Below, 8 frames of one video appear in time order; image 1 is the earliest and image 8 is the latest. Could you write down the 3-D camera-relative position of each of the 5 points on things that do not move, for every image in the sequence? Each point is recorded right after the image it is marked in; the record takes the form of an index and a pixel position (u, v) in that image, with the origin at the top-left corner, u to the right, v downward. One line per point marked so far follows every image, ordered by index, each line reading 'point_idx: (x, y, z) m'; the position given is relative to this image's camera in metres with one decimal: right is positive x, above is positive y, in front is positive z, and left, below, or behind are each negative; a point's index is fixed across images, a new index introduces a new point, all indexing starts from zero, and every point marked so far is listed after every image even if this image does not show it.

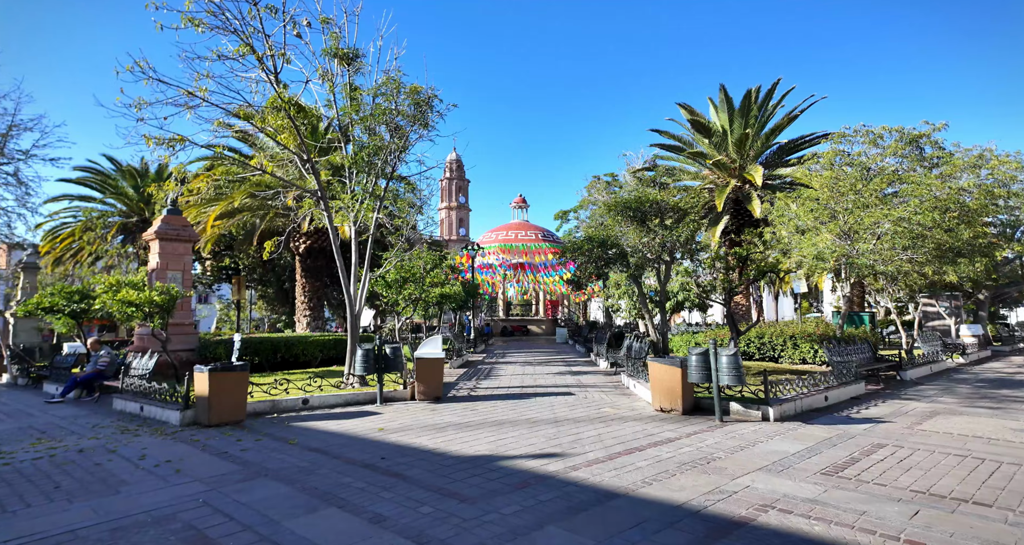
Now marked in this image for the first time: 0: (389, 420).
0: (-1.8, -2.1, +8.7) m
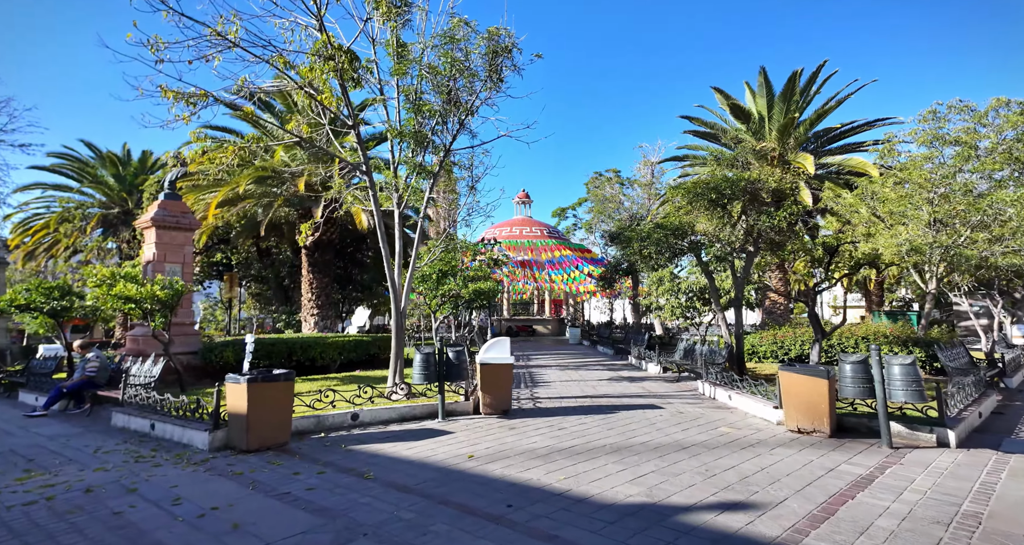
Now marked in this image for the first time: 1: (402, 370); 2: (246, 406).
0: (-0.5, -2.0, +7.0) m
1: (-1.9, -1.6, +10.1) m
2: (-3.0, -1.5, +6.9) m
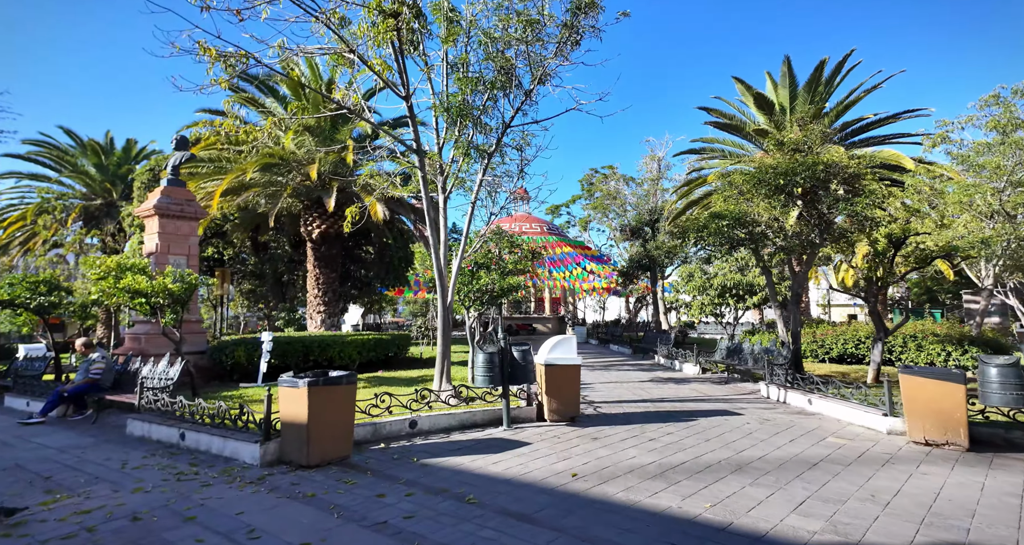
0: (+0.5, -1.8, +6.1) m
1: (-1.0, -1.5, +9.2) m
2: (-2.0, -1.4, +5.9) m
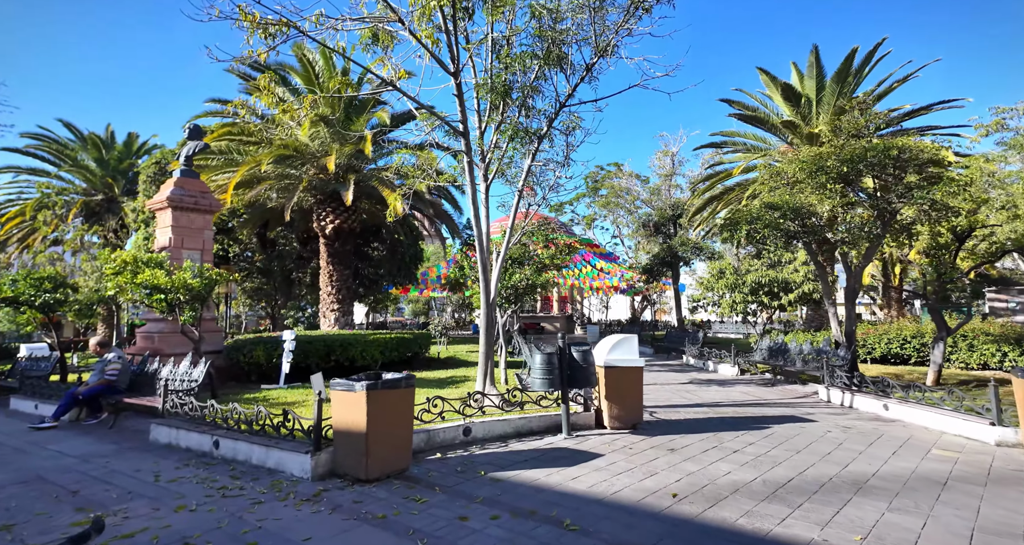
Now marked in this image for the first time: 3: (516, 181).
0: (+1.2, -1.8, +5.5) m
1: (-0.3, -1.4, +8.6) m
2: (-1.3, -1.3, +5.3) m
3: (+0.1, +1.4, +9.3) m
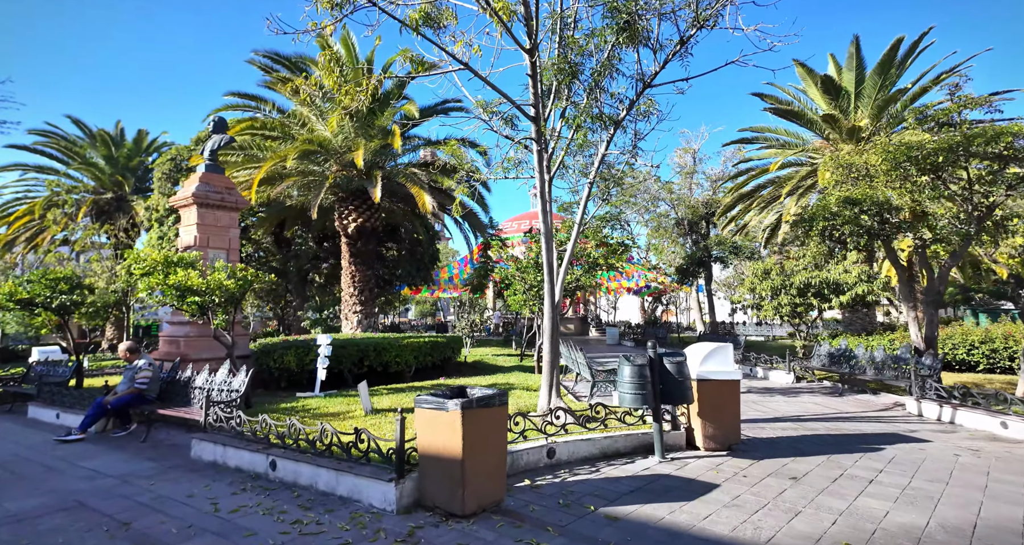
0: (+2.1, -1.8, +4.8) m
1: (+0.6, -1.4, +7.9) m
2: (-0.4, -1.3, +4.6) m
3: (+1.0, +1.4, +8.6) m
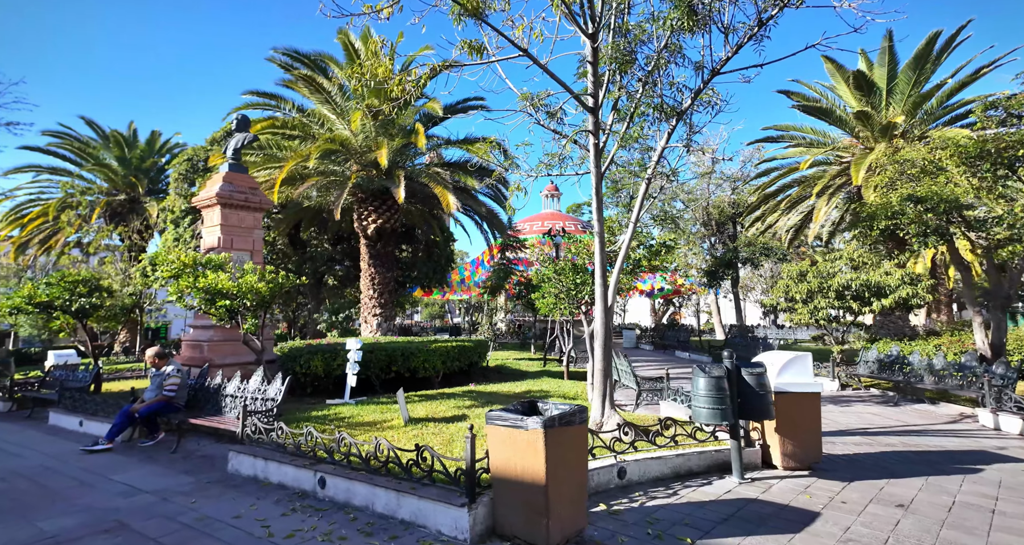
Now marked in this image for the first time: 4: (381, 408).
0: (+2.6, -1.8, +4.4) m
1: (+1.2, -1.5, +7.4) m
2: (+0.2, -1.3, +4.1) m
3: (+1.6, +1.3, +8.2) m
4: (-2.0, -2.1, +9.6) m
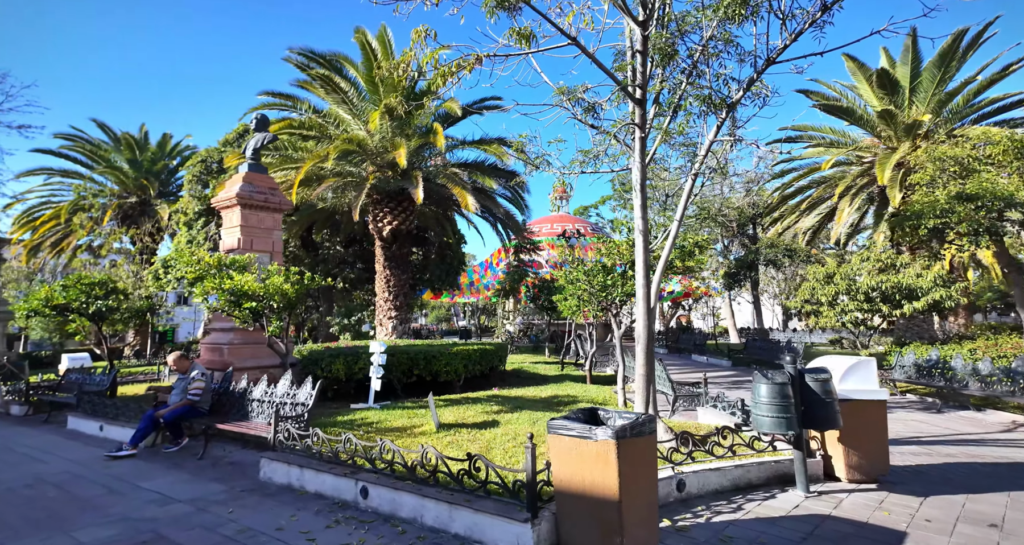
0: (+3.1, -1.8, +4.1) m
1: (+1.7, -1.5, +7.2) m
2: (+0.6, -1.3, +3.9) m
3: (+2.0, +1.3, +7.9) m
4: (-1.6, -2.1, +9.3) m
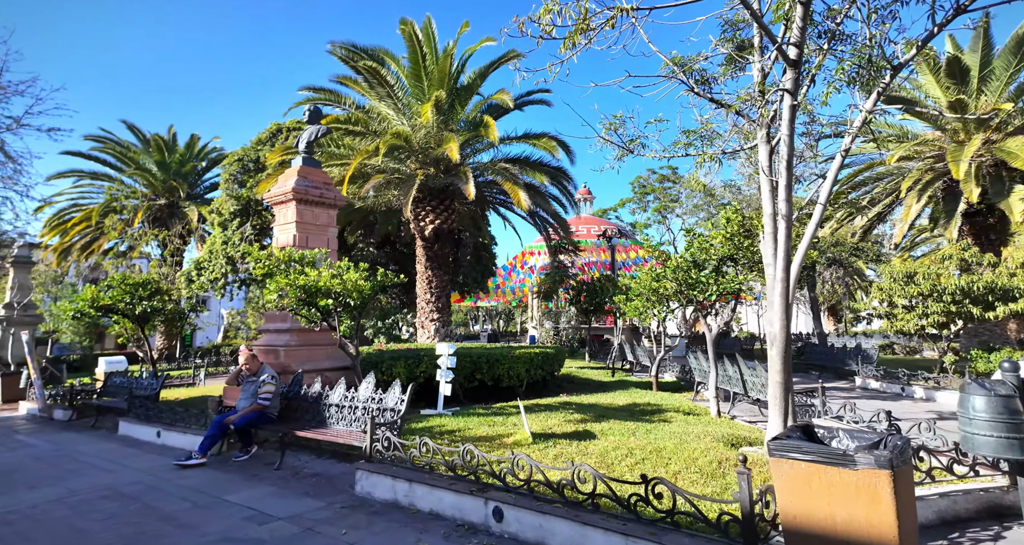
0: (+4.2, -1.7, +3.3) m
1: (+2.9, -1.4, +6.4) m
2: (+1.7, -1.2, +3.1) m
3: (+3.3, +1.4, +7.1) m
4: (-0.3, -2.1, +8.6) m
